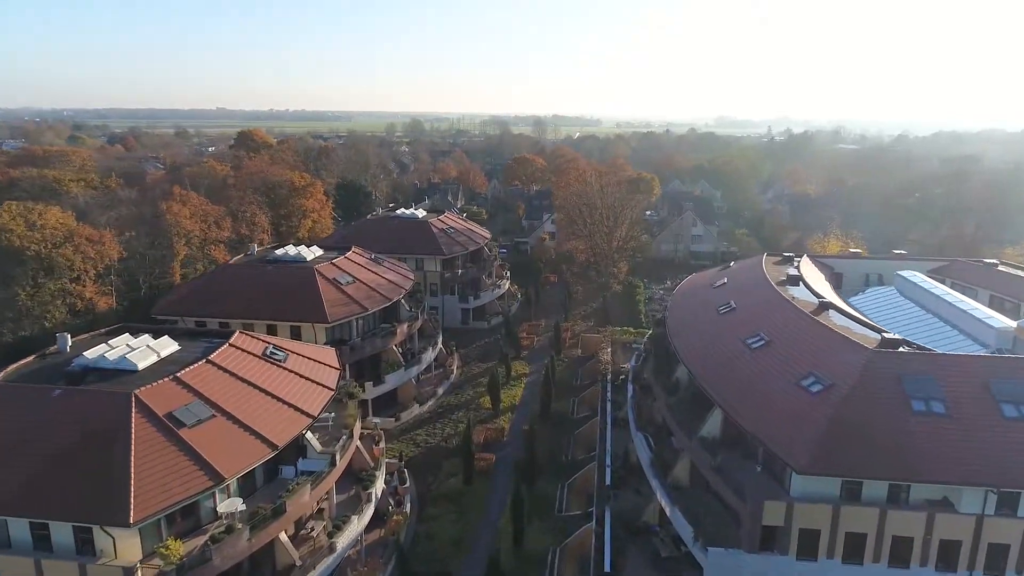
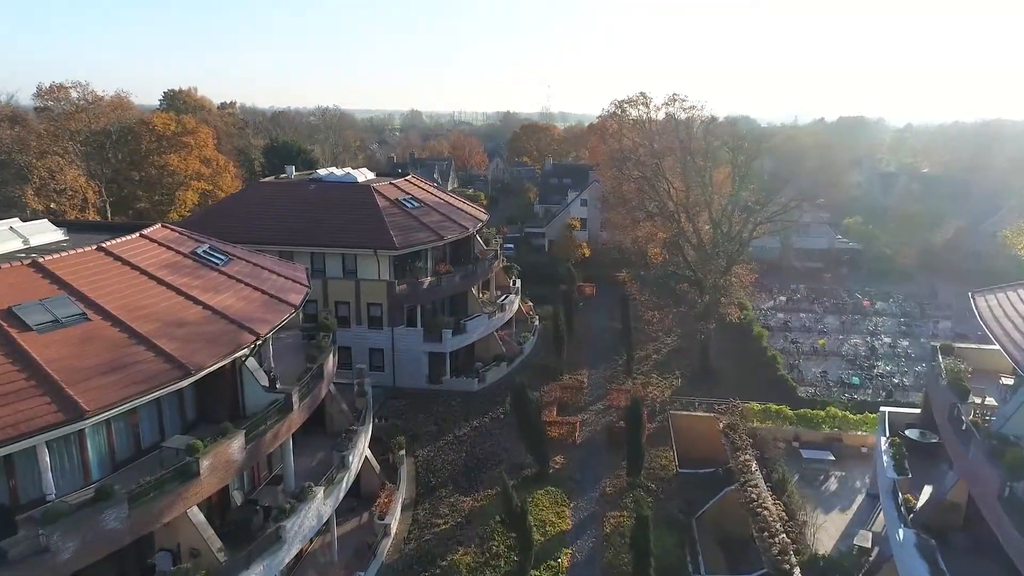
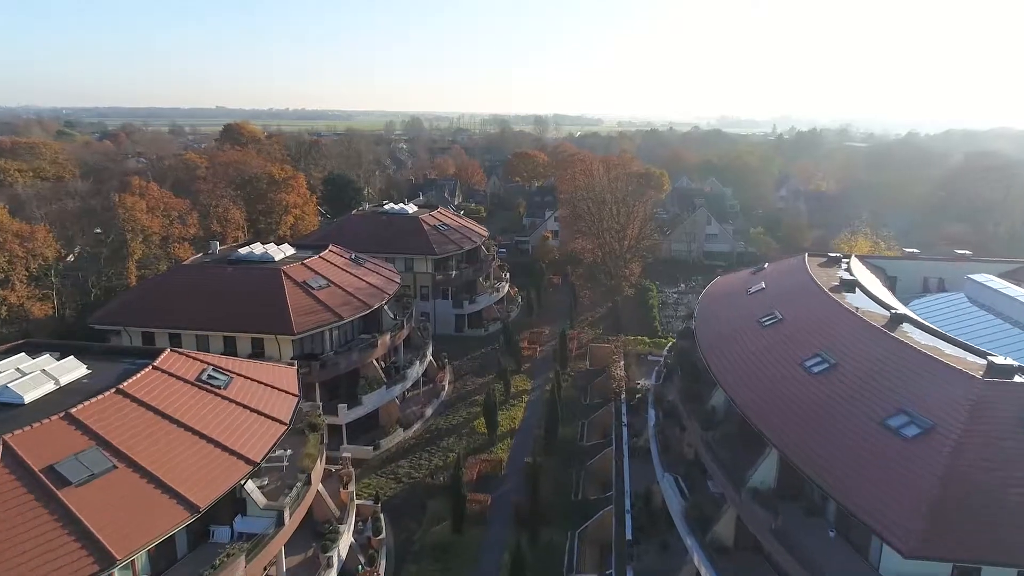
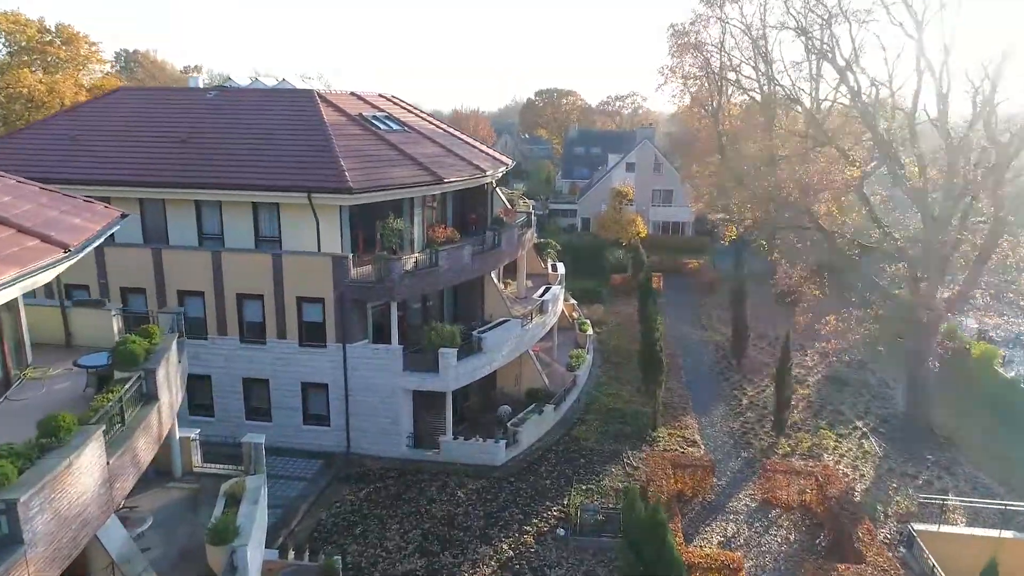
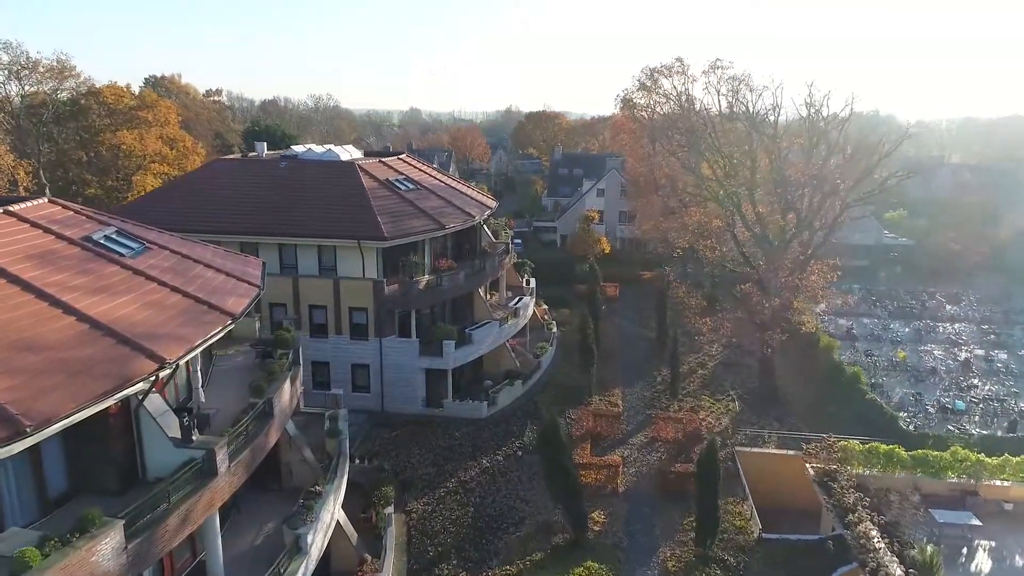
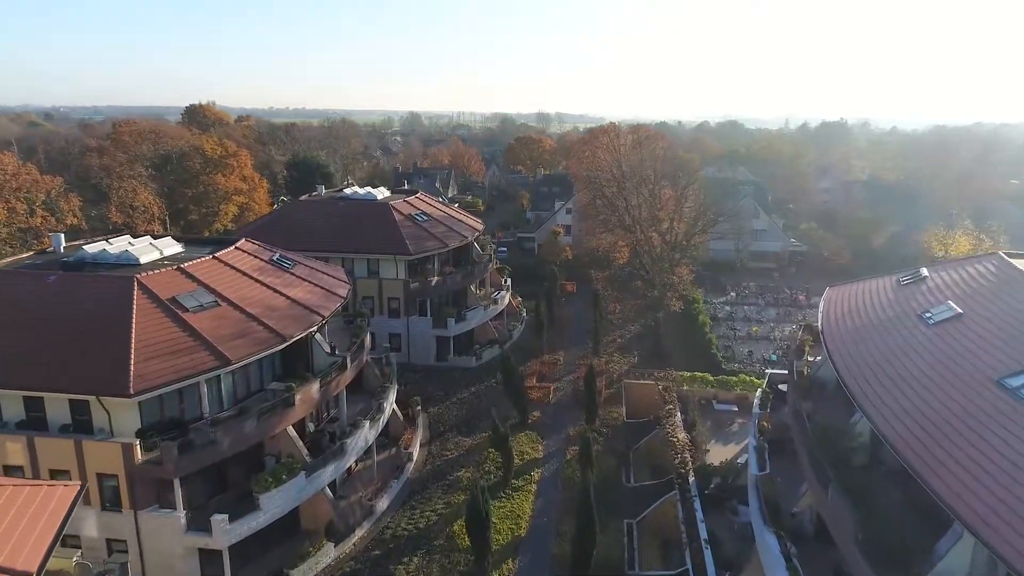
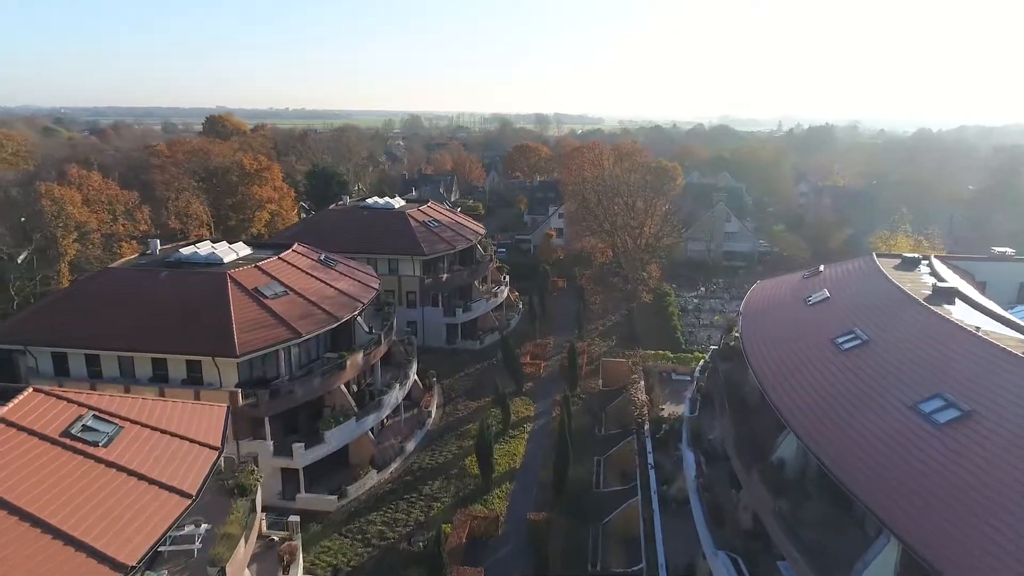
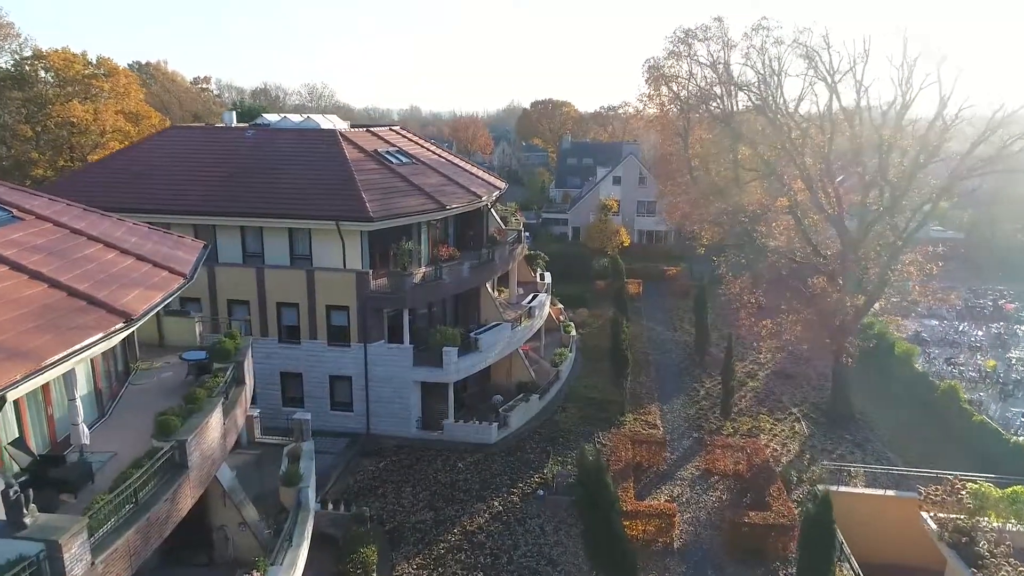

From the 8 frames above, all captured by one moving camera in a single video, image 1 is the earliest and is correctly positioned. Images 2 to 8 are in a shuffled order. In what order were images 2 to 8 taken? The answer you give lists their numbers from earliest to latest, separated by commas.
3, 7, 6, 2, 5, 8, 4
